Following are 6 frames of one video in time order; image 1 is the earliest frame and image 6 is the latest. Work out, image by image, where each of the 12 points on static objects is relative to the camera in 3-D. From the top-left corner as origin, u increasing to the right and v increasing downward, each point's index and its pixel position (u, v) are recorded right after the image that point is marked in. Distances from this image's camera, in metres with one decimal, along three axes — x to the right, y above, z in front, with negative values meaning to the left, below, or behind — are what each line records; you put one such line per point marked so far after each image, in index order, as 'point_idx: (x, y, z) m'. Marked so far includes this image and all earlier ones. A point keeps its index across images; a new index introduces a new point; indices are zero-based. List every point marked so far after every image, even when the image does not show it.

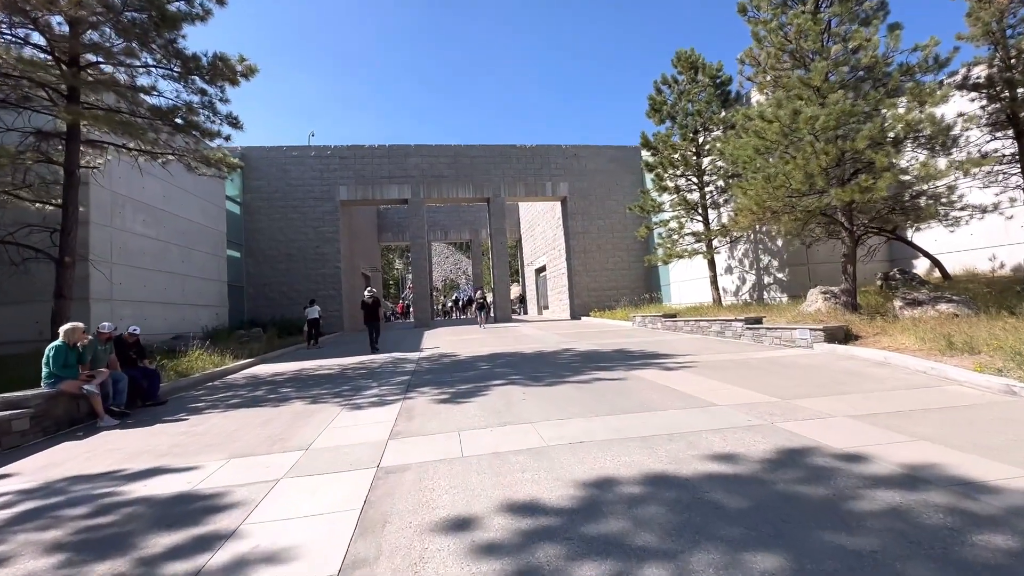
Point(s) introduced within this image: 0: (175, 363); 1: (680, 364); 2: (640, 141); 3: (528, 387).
0: (-7.4, -1.7, +10.2) m
1: (+3.1, -1.4, +8.5) m
2: (+4.5, +5.1, +16.2) m
3: (+0.2, -1.5, +6.9) m
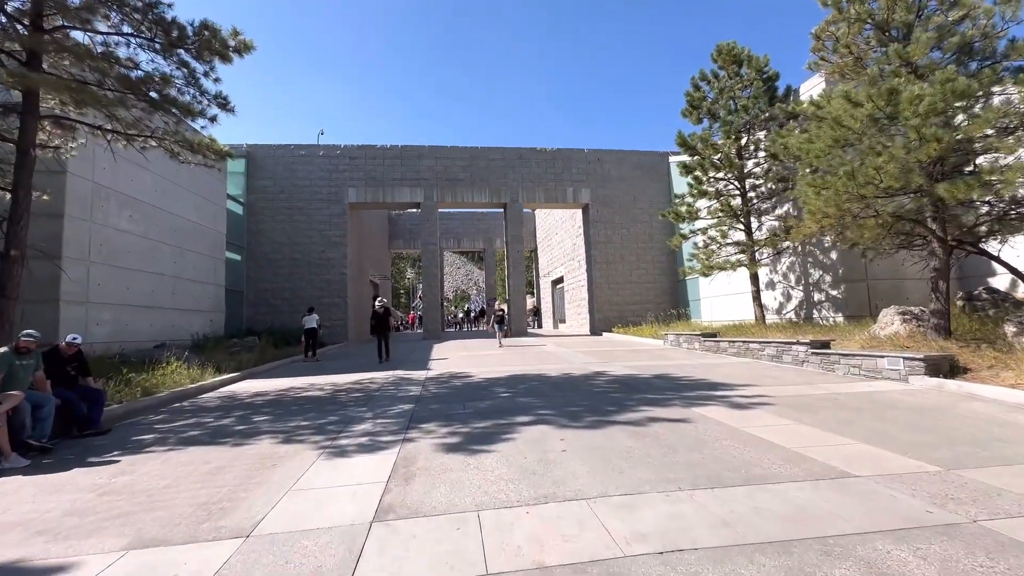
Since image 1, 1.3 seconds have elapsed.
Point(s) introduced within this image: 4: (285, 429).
0: (-7.0, -1.7, +8.8) m
1: (+3.5, -1.6, +6.8) m
2: (+5.2, +4.6, +14.7) m
3: (+0.6, -1.6, +5.3) m
4: (-2.9, -1.8, +5.9) m
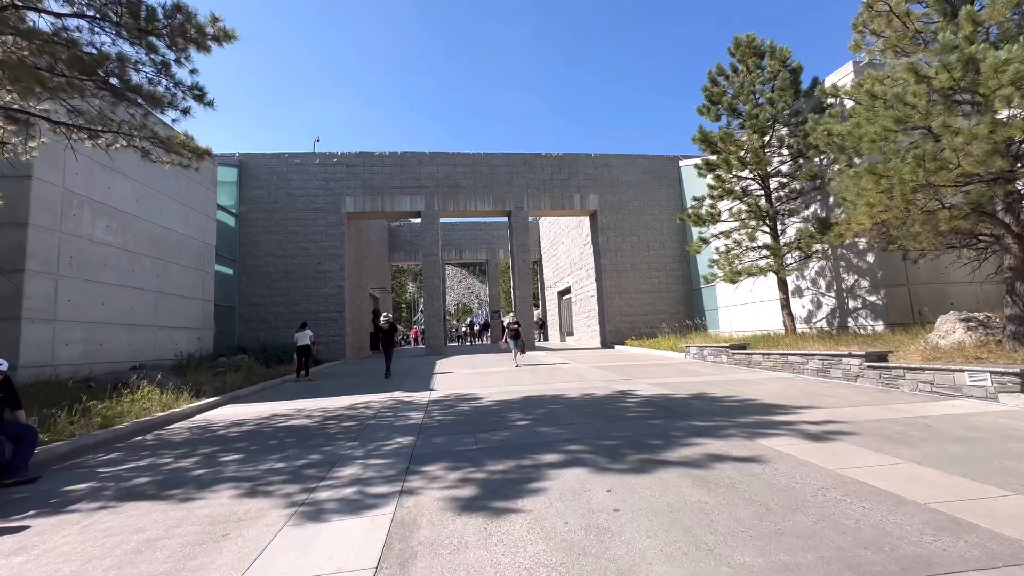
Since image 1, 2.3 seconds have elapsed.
0: (-6.7, -2.0, +7.6) m
1: (+3.7, -1.7, +5.7) m
2: (+5.4, +4.4, +13.7) m
3: (+0.9, -1.6, +4.1) m
4: (-2.6, -1.9, +4.7) m
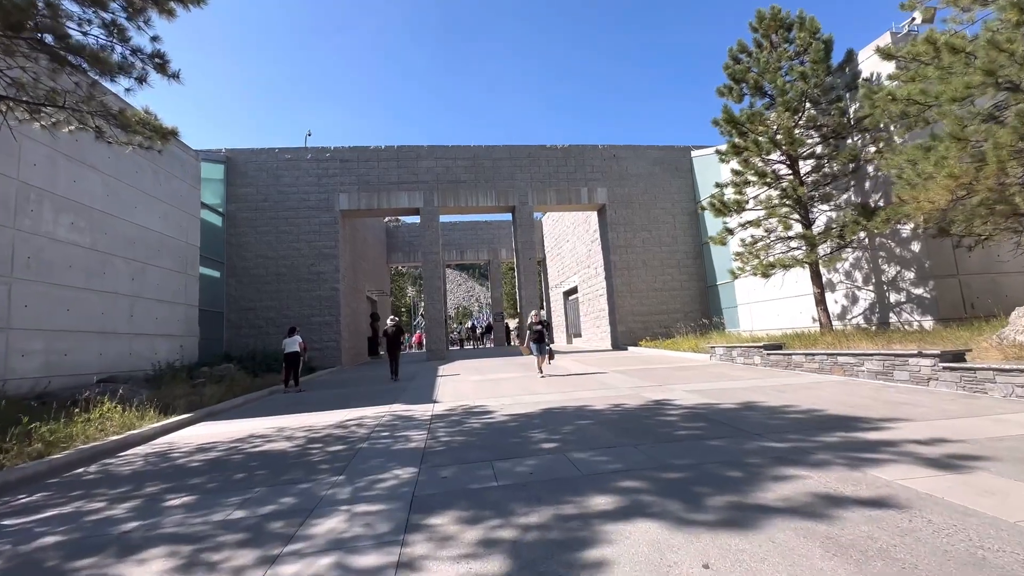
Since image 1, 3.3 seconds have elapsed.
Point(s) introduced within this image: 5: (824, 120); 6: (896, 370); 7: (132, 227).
0: (-6.4, -2.0, +6.4) m
1: (+4.0, -1.5, +4.5) m
2: (+5.5, +4.5, +12.5) m
3: (+1.1, -1.5, +2.9) m
4: (-2.3, -1.8, +3.5) m
5: (+8.1, +4.4, +12.1) m
6: (+6.6, -1.4, +8.0) m
7: (-10.7, +1.7, +13.2) m
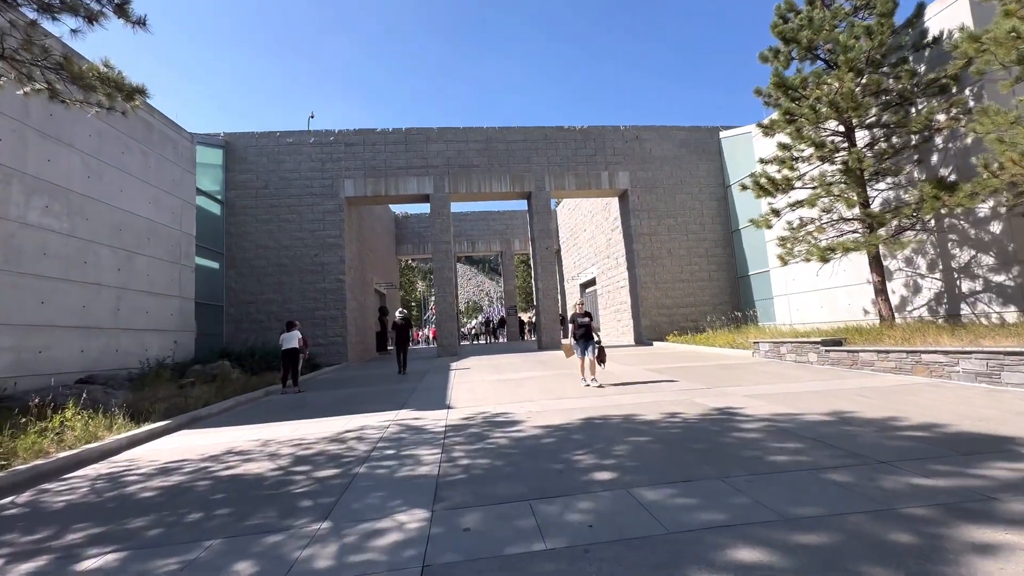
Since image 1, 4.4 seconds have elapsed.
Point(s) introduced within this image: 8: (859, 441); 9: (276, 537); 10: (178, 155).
0: (-6.0, -1.8, +5.3) m
1: (+4.3, -1.3, +3.1) m
2: (+6.0, +4.8, +11.0) m
3: (+1.4, -1.4, +1.6) m
4: (-2.0, -1.7, +2.3) m
5: (+8.6, +4.7, +10.6) m
6: (+7.0, -1.2, +6.6) m
7: (-10.2, +1.9, +12.1) m
8: (+3.3, -1.4, +4.5) m
9: (-1.6, -1.7, +3.2) m
10: (-10.5, +4.2, +14.7) m
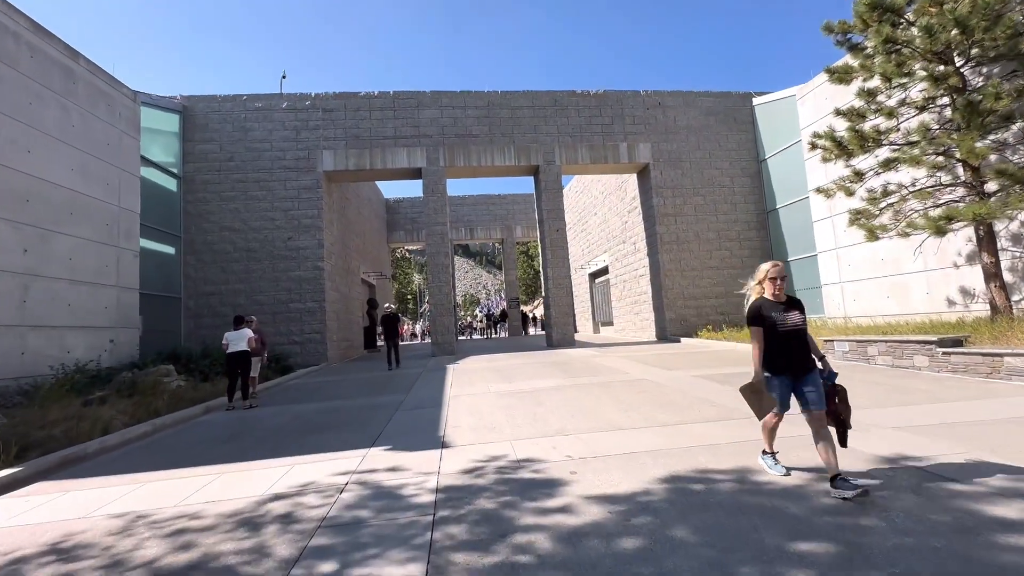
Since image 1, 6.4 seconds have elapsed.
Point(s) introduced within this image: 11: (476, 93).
0: (-5.8, -1.6, +2.8) m
1: (+4.6, -1.1, +0.7) m
2: (+6.3, +5.1, +8.5) m
3: (+1.7, -1.2, -0.8) m
4: (-1.7, -1.5, -0.1) m
5: (+8.8, +5.0, +8.2) m
6: (+7.3, -0.9, +4.2) m
7: (-9.9, +2.2, +9.5) m
8: (+3.6, -1.2, +2.0) m
9: (-1.3, -1.5, +0.8) m
10: (-10.3, +4.5, +12.1) m
11: (-1.3, +7.0, +16.7) m
